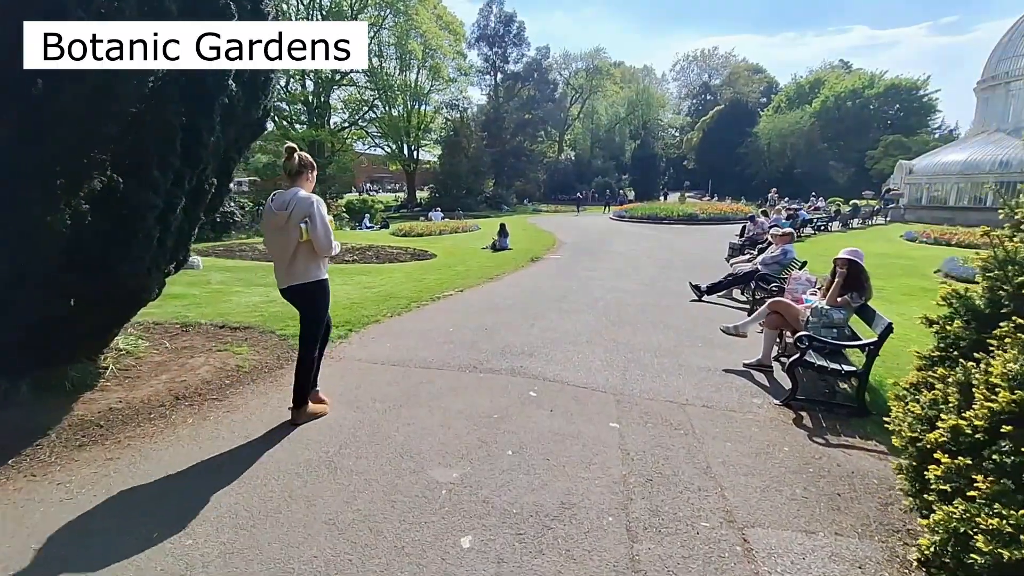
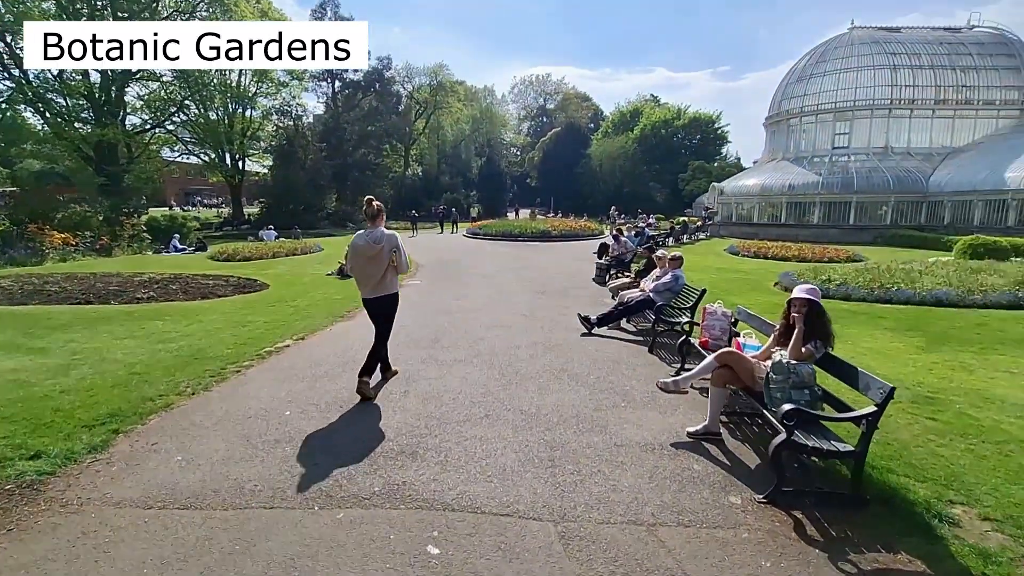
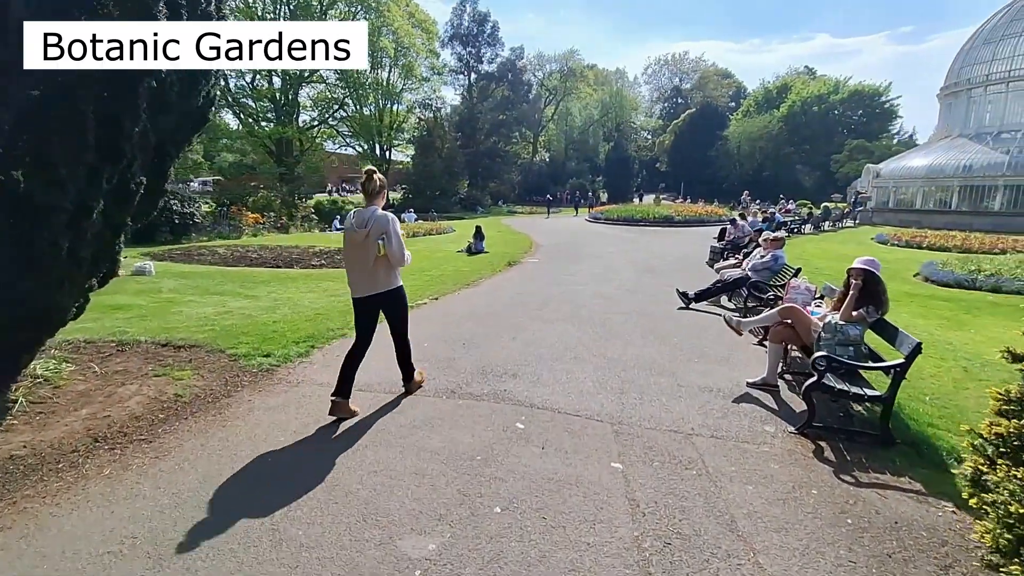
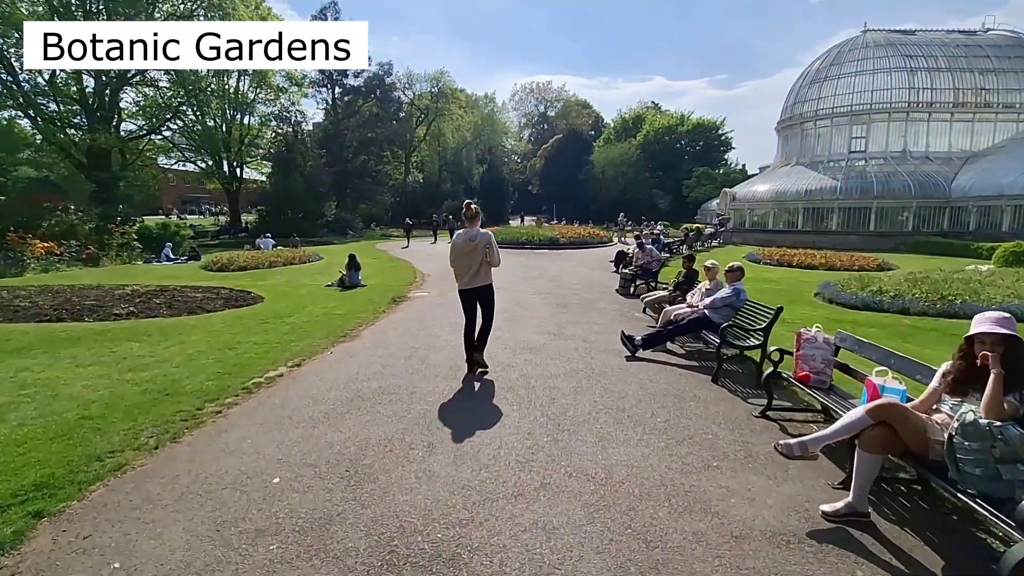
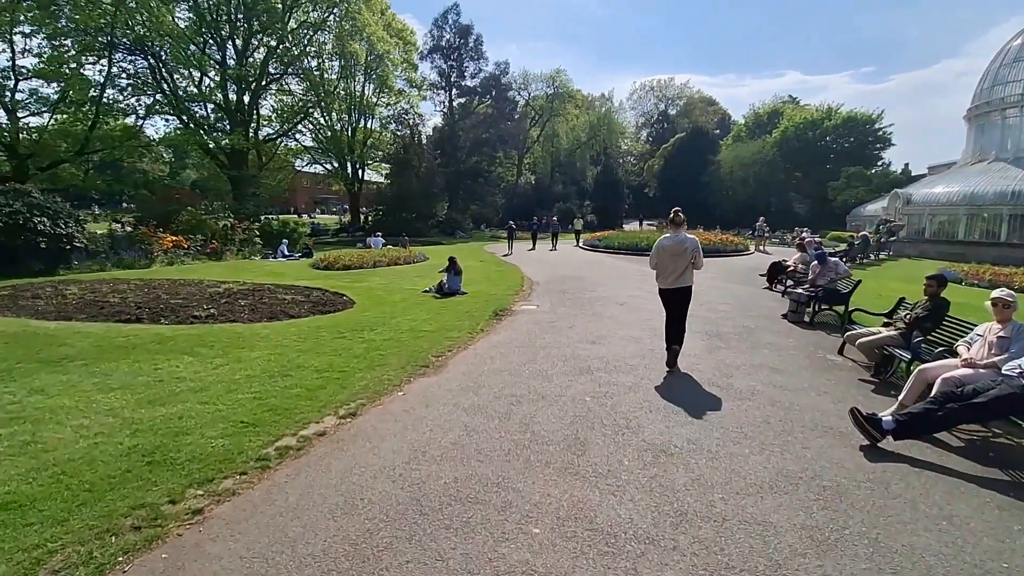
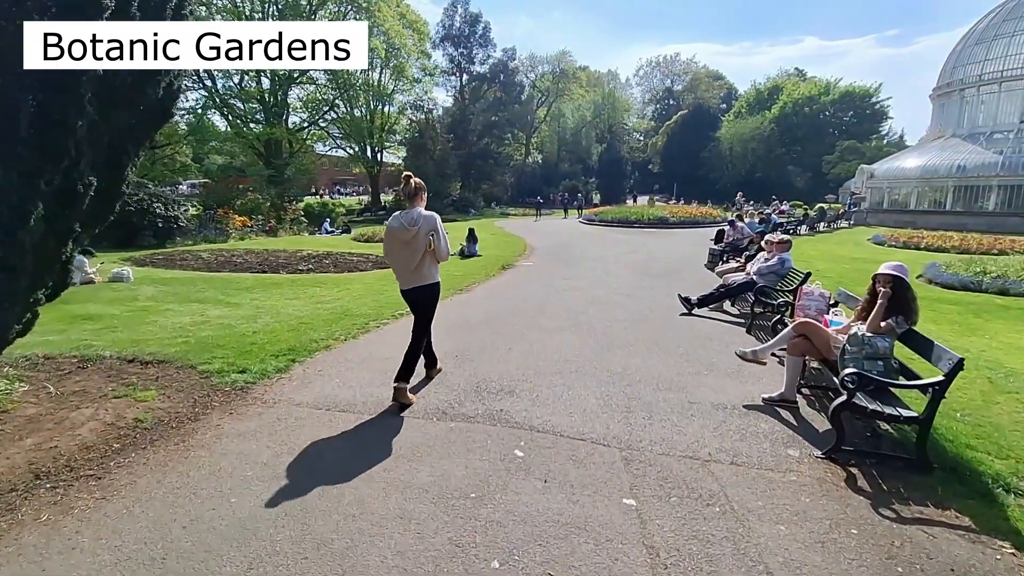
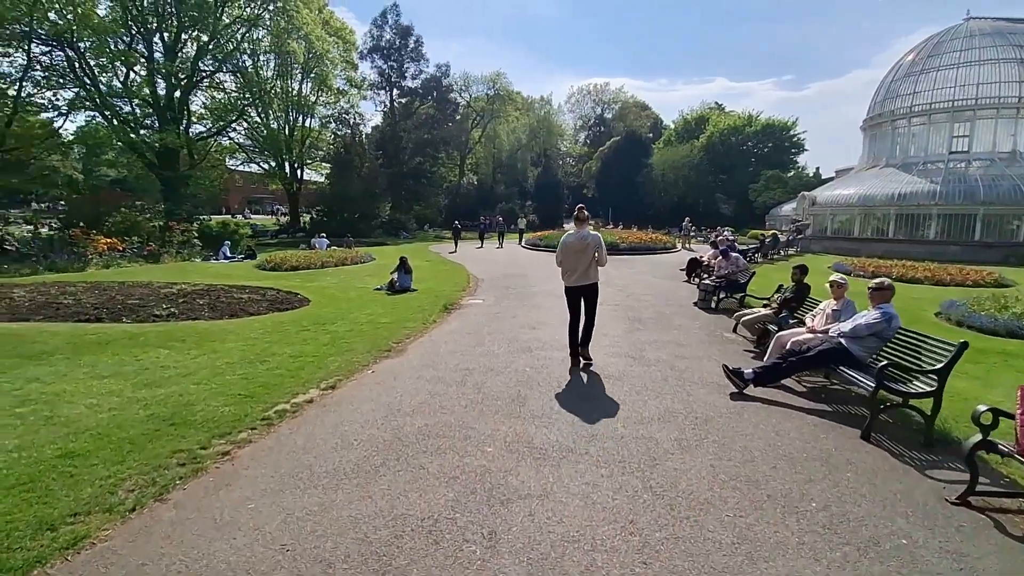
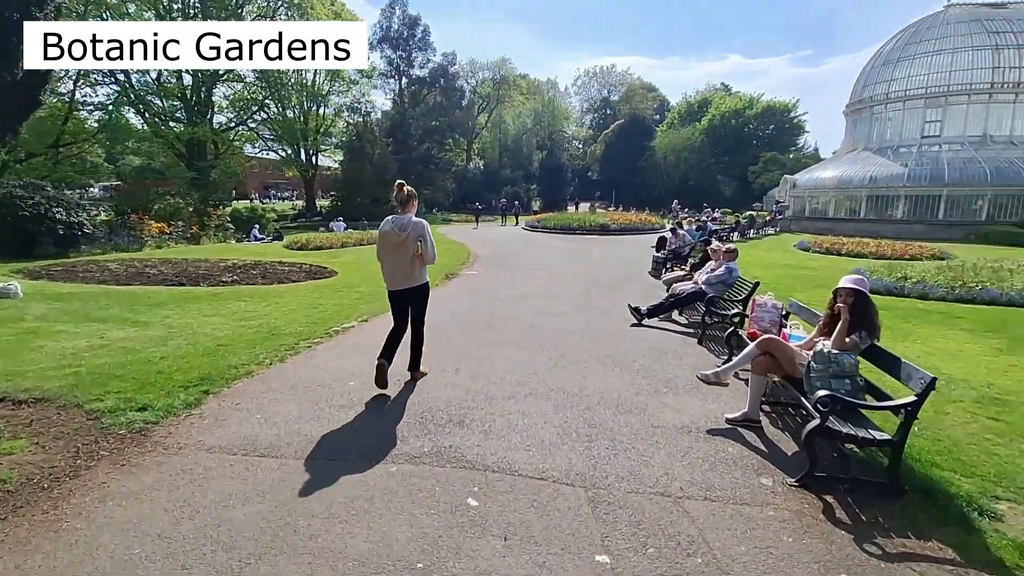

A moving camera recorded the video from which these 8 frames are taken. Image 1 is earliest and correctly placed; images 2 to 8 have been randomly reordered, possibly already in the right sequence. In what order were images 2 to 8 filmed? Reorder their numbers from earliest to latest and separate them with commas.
3, 6, 8, 2, 4, 7, 5
